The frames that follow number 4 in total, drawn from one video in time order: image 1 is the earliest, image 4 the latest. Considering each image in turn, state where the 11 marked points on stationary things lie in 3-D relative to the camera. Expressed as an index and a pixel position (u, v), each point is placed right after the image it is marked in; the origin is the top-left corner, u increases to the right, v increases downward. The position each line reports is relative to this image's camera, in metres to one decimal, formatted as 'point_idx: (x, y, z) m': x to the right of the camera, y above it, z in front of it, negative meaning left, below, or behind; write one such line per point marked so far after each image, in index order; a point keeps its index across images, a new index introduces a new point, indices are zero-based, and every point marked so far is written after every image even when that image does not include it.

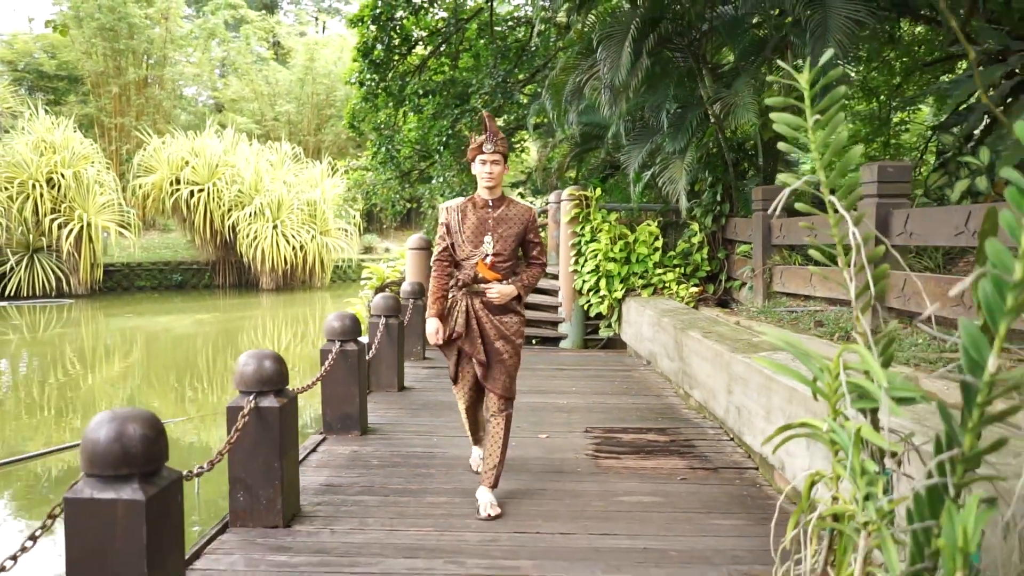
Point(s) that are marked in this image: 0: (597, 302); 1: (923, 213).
0: (+0.6, -0.1, +5.9) m
1: (+1.5, +0.3, +2.8) m
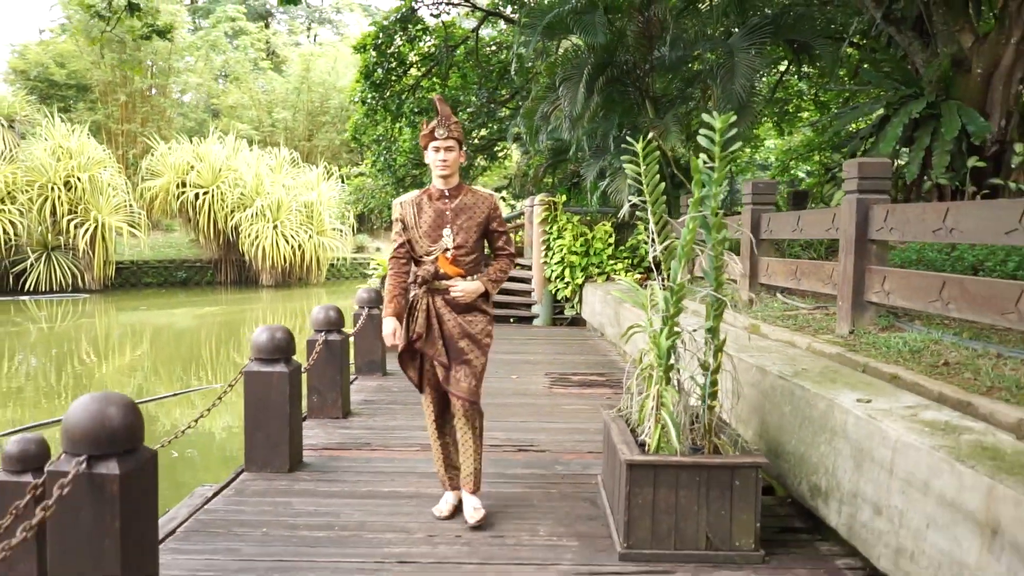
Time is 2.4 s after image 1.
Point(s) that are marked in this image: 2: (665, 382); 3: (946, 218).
0: (+0.5, 0.0, +7.1) m
1: (+1.4, +0.4, +4.1) m
2: (+0.4, -0.3, +2.2) m
3: (+1.5, +0.2, +2.7) m
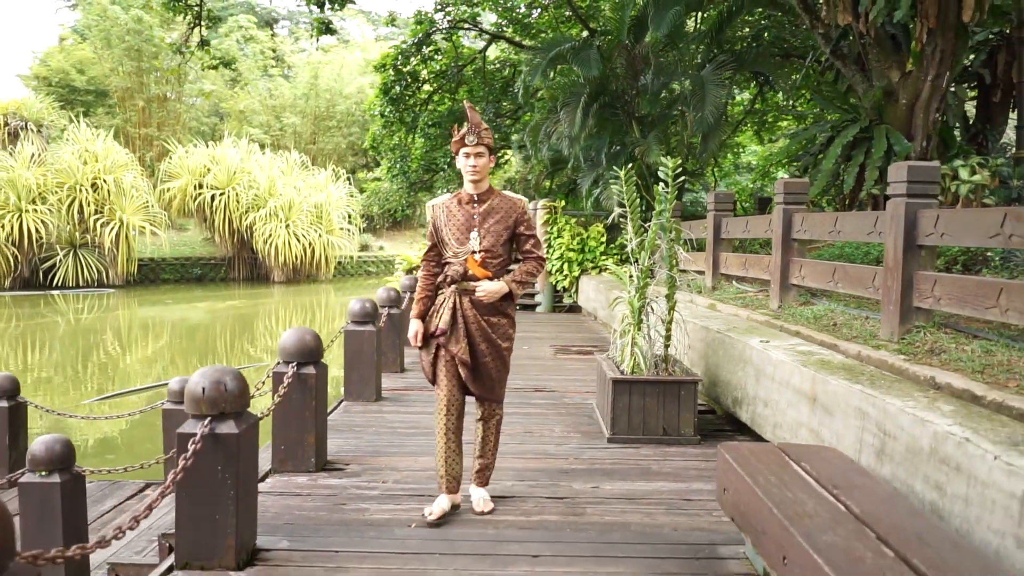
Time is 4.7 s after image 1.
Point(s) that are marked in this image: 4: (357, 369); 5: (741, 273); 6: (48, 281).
0: (+0.5, +0.1, +8.2) m
1: (+1.5, +0.4, +5.2) m
2: (+0.5, -0.2, +3.3) m
3: (+1.6, +0.3, +3.8) m
4: (-0.8, -0.4, +3.9) m
5: (+1.5, +0.1, +5.1) m
6: (-9.7, +0.2, +16.4) m
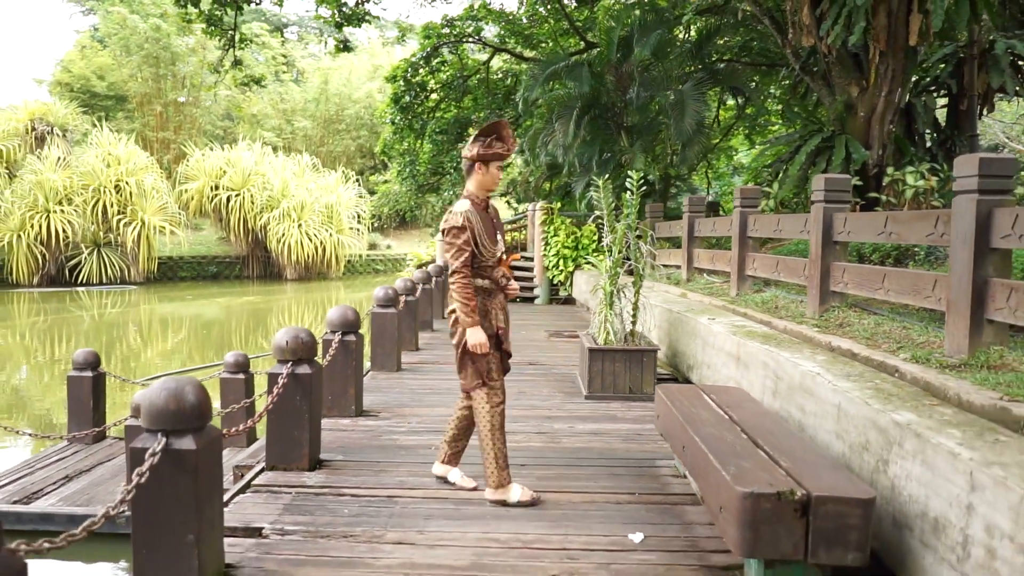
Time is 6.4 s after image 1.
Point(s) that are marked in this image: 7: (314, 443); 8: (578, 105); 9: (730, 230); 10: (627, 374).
0: (+0.5, +0.2, +9.0) m
1: (+1.5, +0.5, +6.0) m
2: (+0.5, -0.1, +4.1) m
3: (+1.5, +0.4, +4.6) m
4: (-0.8, -0.3, +4.7) m
5: (+1.5, +0.2, +5.9) m
6: (-9.6, +0.2, +17.2) m
7: (-0.7, -0.6, +2.8) m
8: (+0.7, +1.9, +8.1) m
9: (+1.5, +0.4, +5.4) m
10: (+0.6, -0.4, +3.9) m
